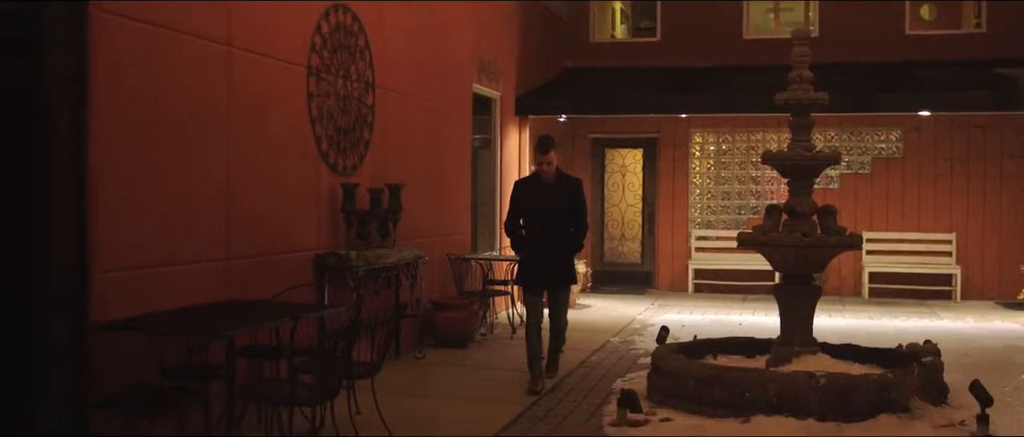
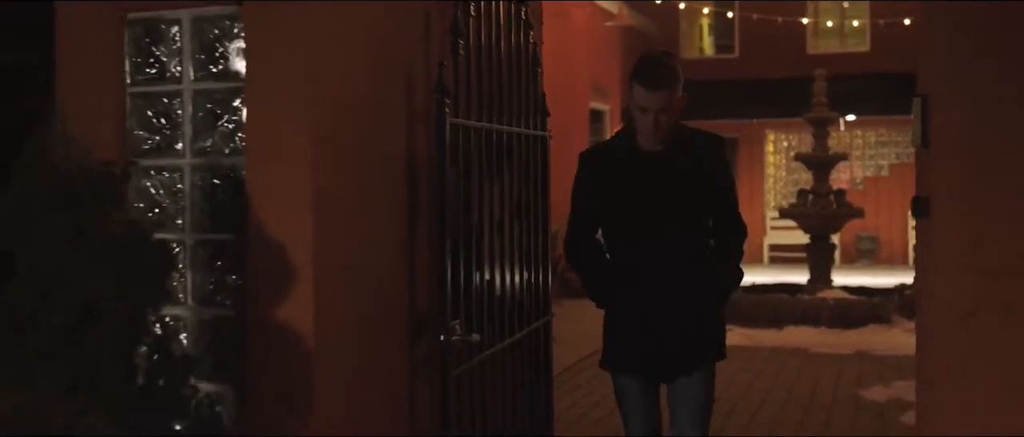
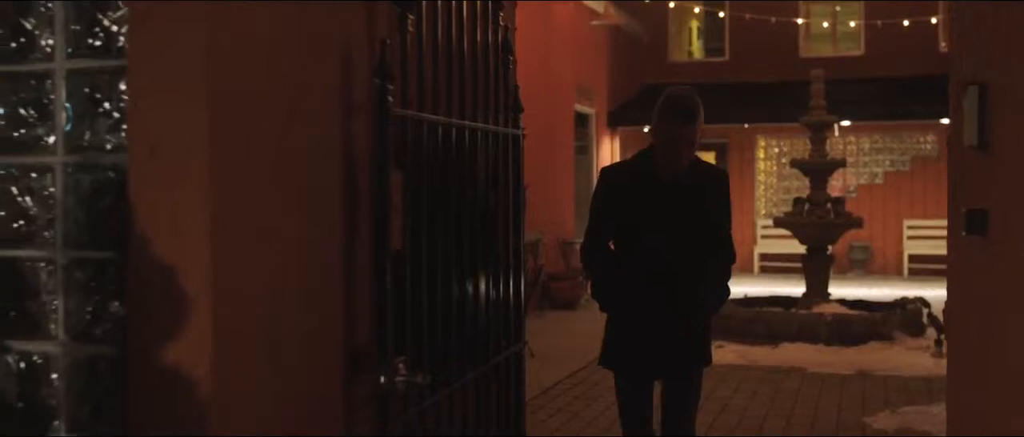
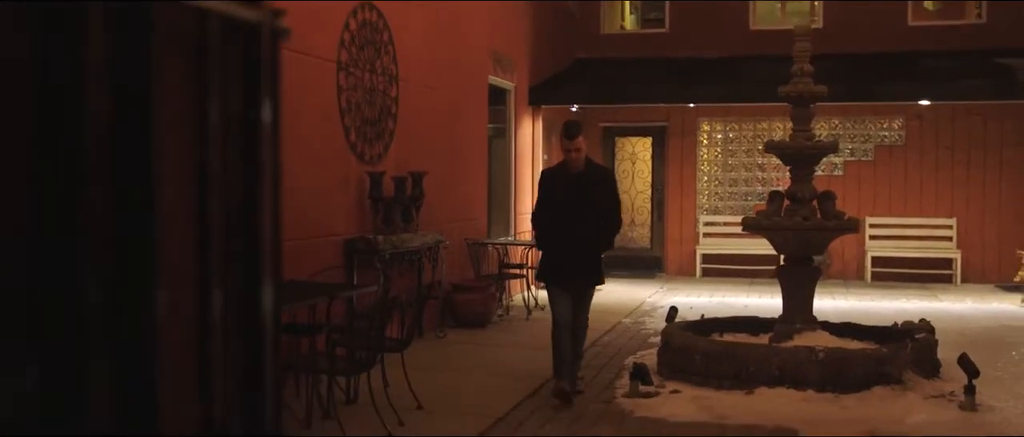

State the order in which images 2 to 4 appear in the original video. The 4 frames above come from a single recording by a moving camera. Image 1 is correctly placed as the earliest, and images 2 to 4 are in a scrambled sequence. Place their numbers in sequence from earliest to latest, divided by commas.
4, 3, 2
